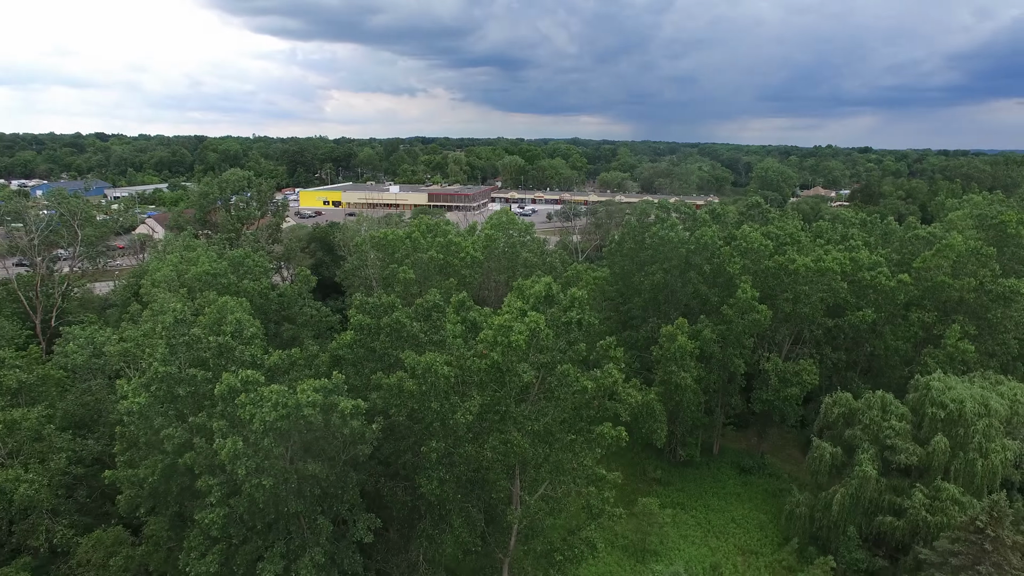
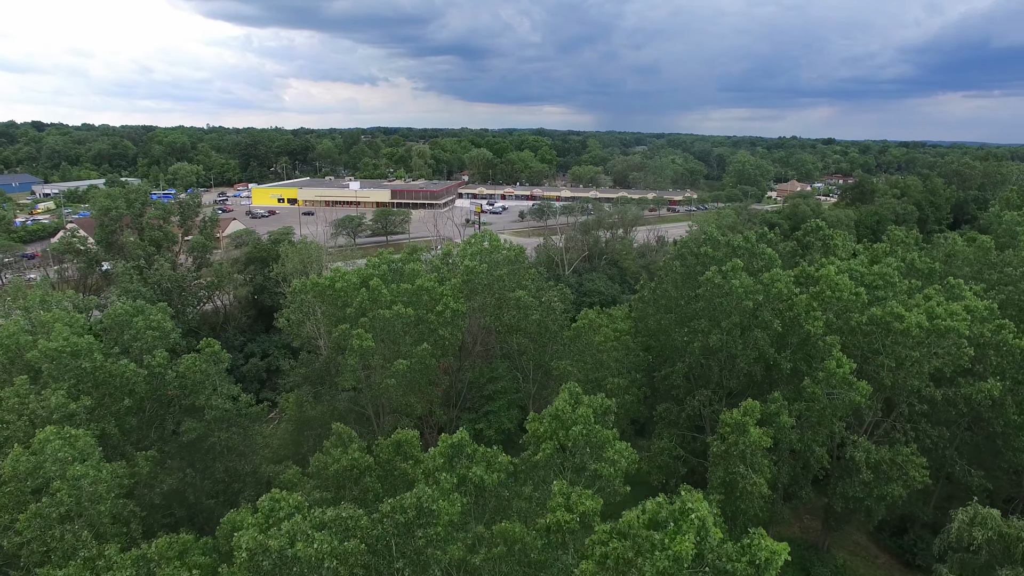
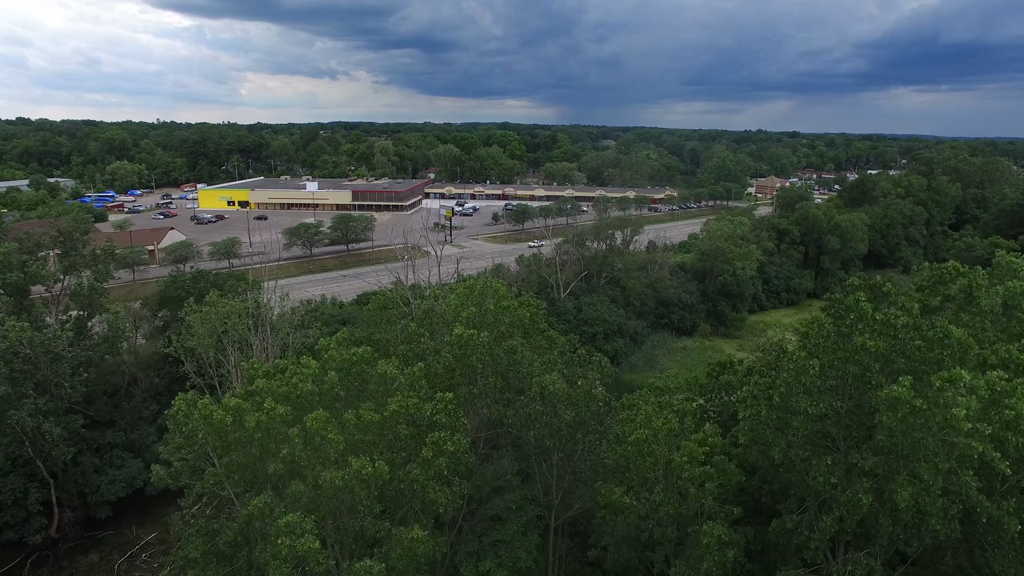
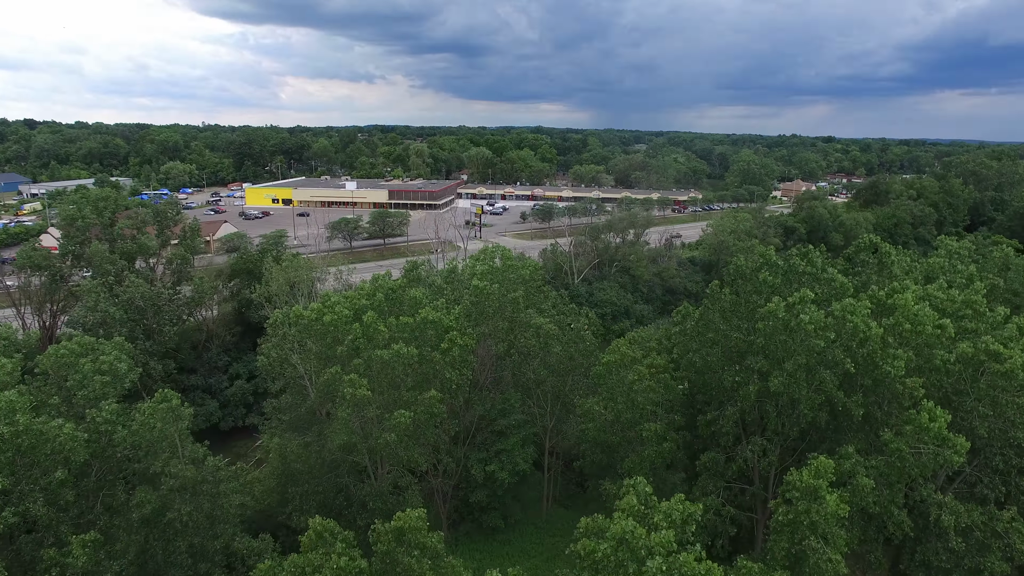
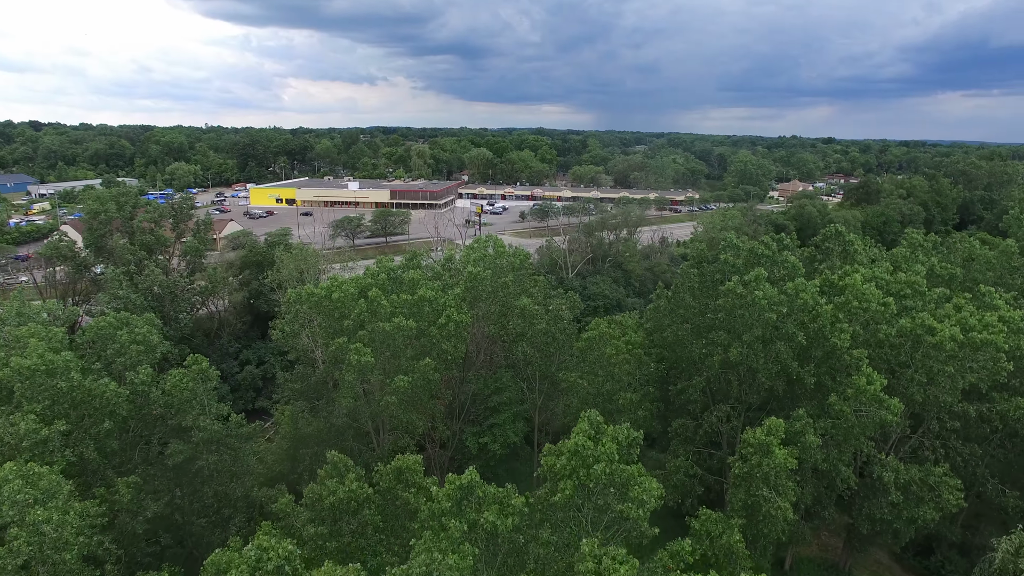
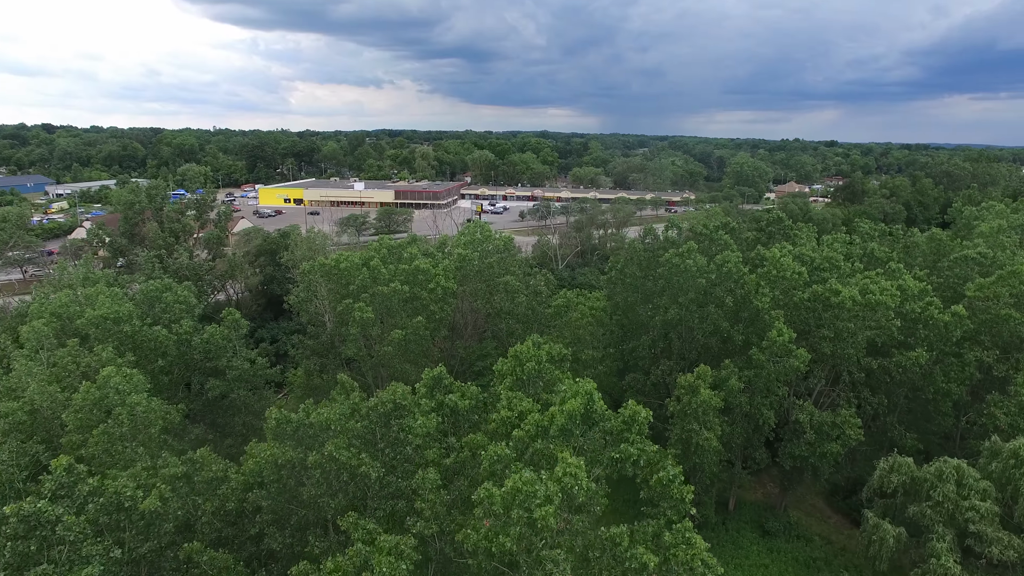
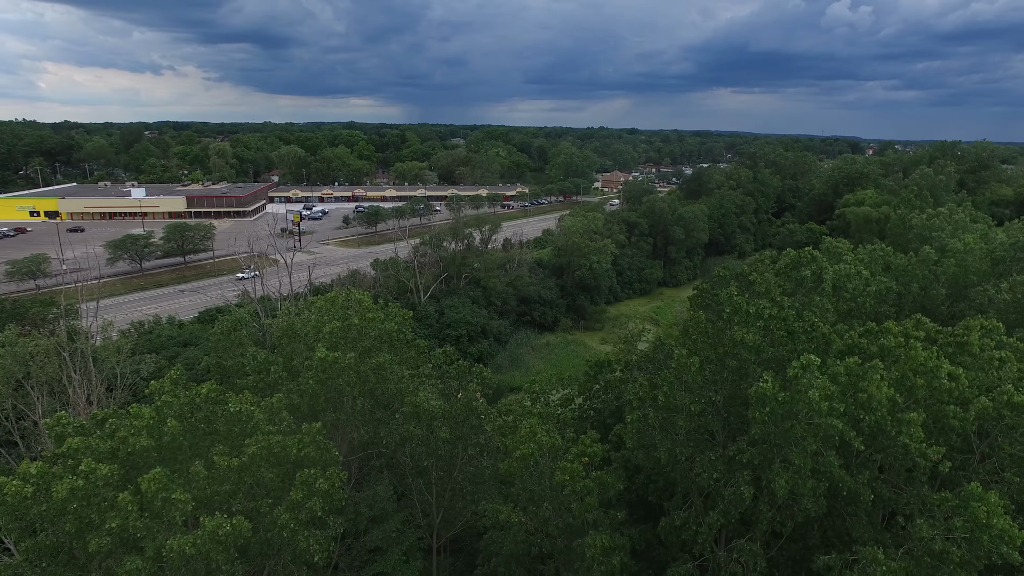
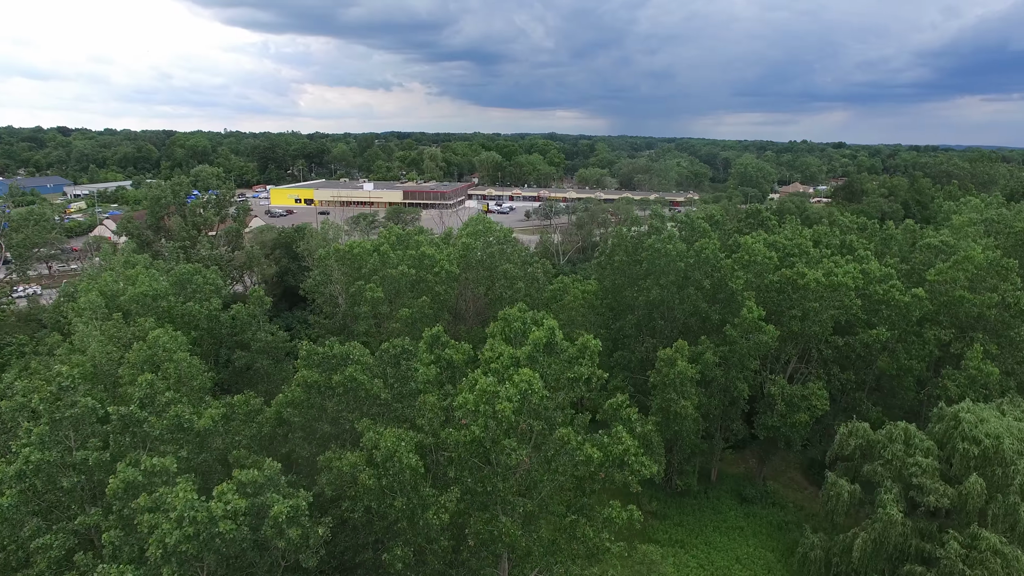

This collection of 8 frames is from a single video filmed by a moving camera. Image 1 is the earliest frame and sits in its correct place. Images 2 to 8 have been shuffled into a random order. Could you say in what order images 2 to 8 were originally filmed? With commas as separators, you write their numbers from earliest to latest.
8, 6, 2, 5, 4, 3, 7
